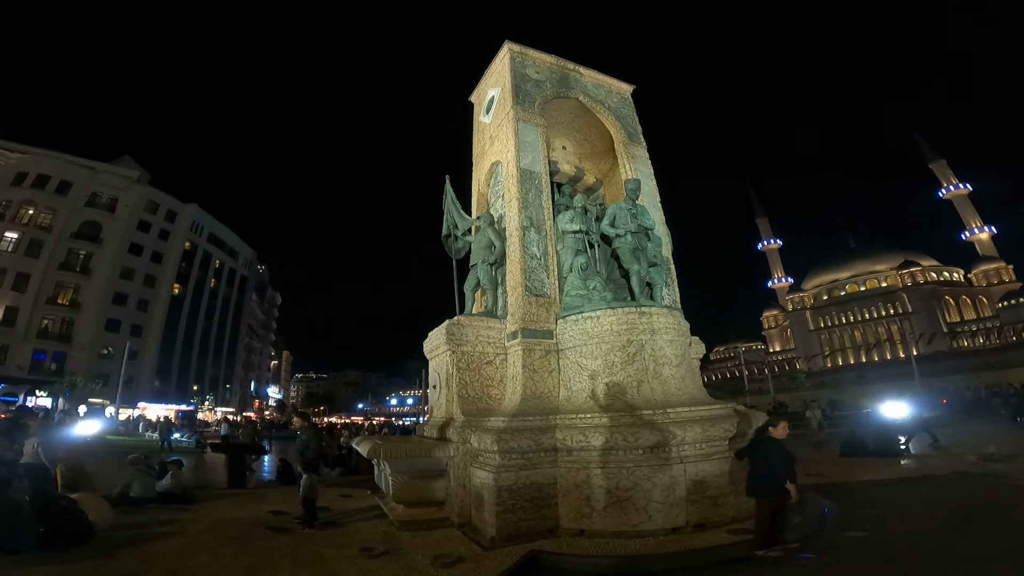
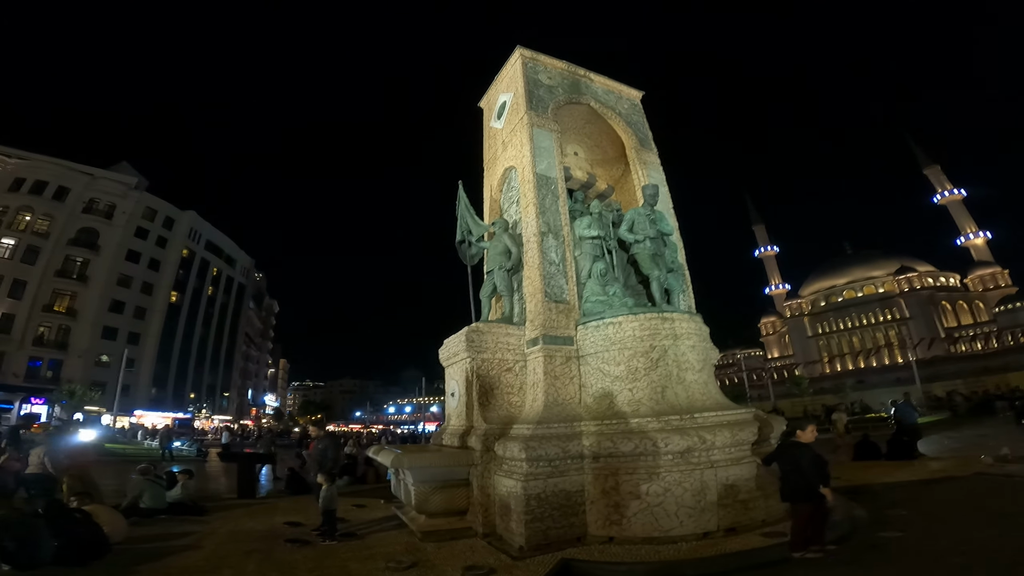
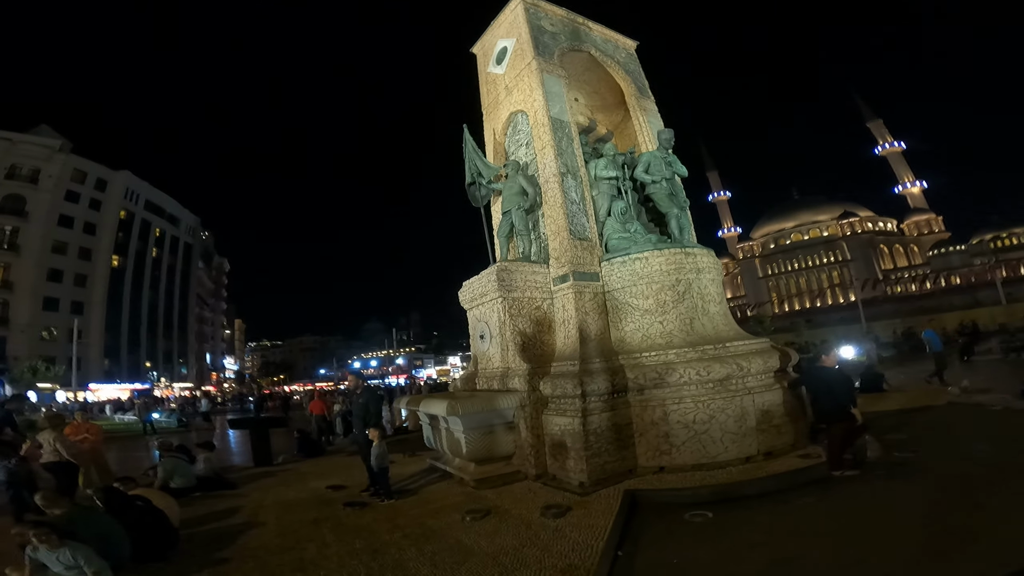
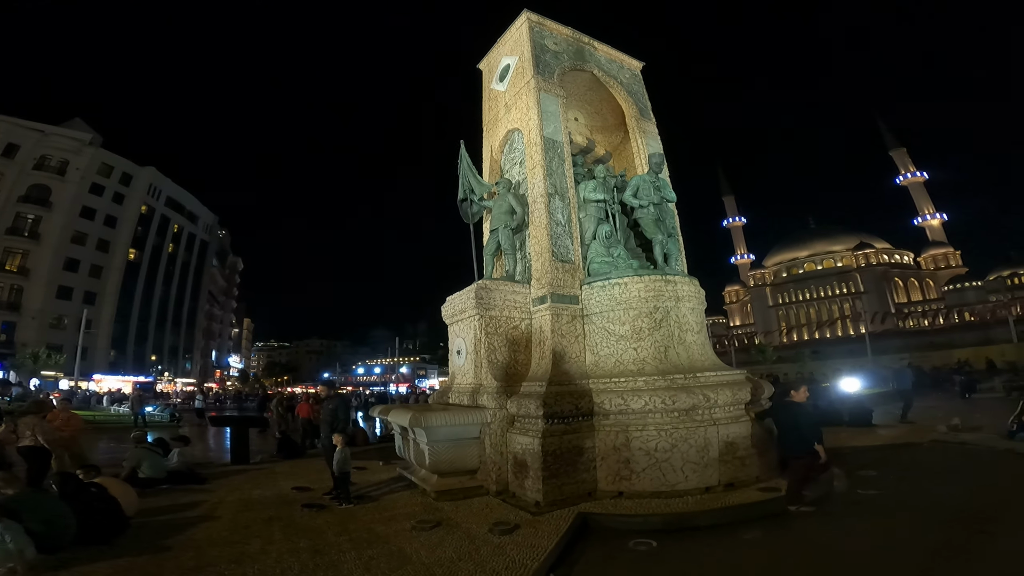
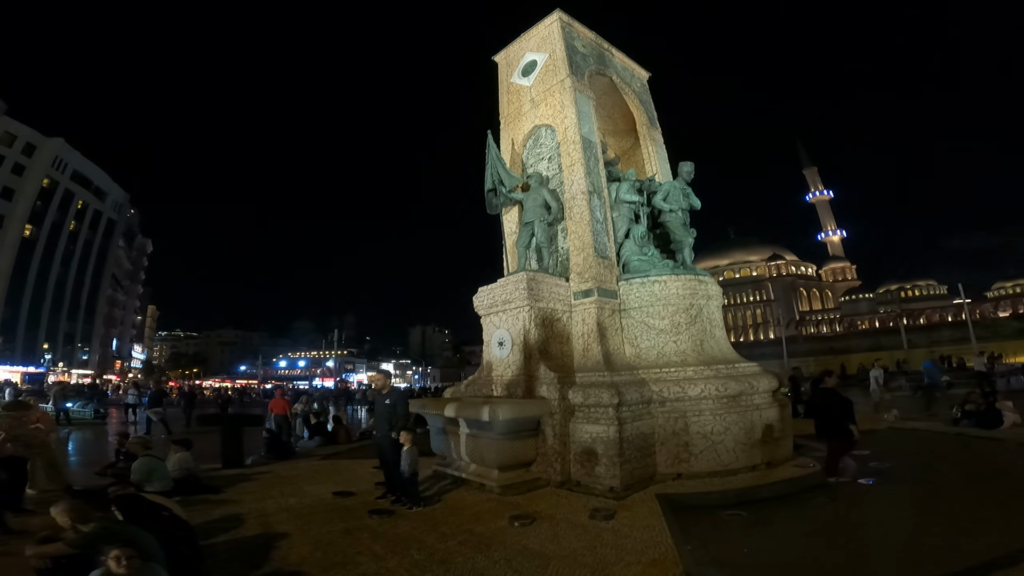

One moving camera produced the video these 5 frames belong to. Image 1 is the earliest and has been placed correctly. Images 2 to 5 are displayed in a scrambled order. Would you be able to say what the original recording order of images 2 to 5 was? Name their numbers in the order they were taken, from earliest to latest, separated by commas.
2, 4, 3, 5
